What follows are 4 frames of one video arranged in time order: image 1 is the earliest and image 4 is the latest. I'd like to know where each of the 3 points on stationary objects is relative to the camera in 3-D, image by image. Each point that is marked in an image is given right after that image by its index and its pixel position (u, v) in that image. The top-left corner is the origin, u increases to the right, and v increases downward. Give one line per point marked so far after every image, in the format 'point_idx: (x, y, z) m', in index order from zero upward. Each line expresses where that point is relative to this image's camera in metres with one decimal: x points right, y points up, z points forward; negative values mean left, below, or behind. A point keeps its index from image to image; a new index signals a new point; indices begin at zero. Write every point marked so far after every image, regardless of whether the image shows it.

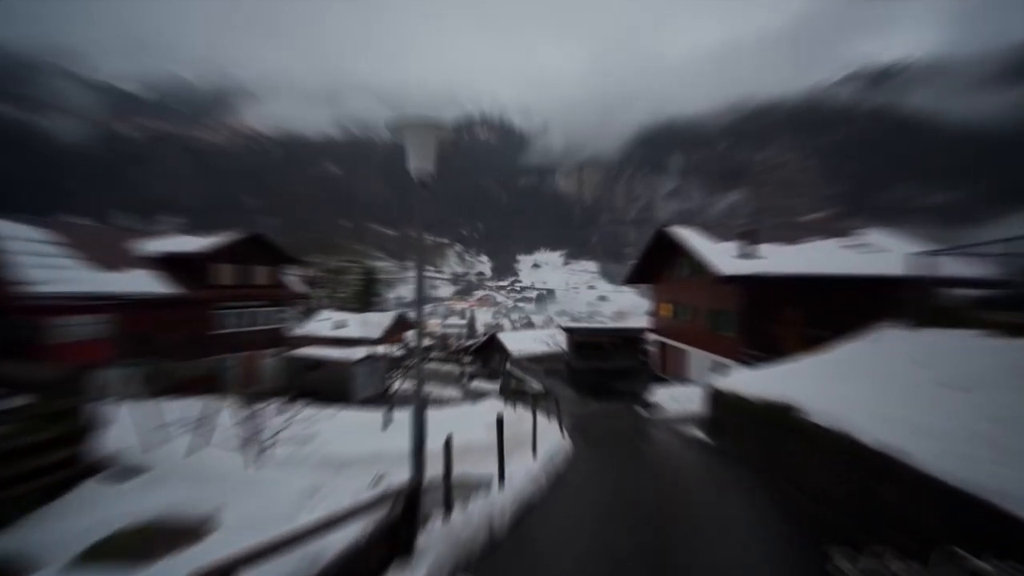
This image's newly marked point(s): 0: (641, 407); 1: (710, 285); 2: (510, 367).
0: (+2.5, -2.3, +9.5) m
1: (+3.9, +0.1, +9.6) m
2: (-0.1, -2.5, +15.4) m
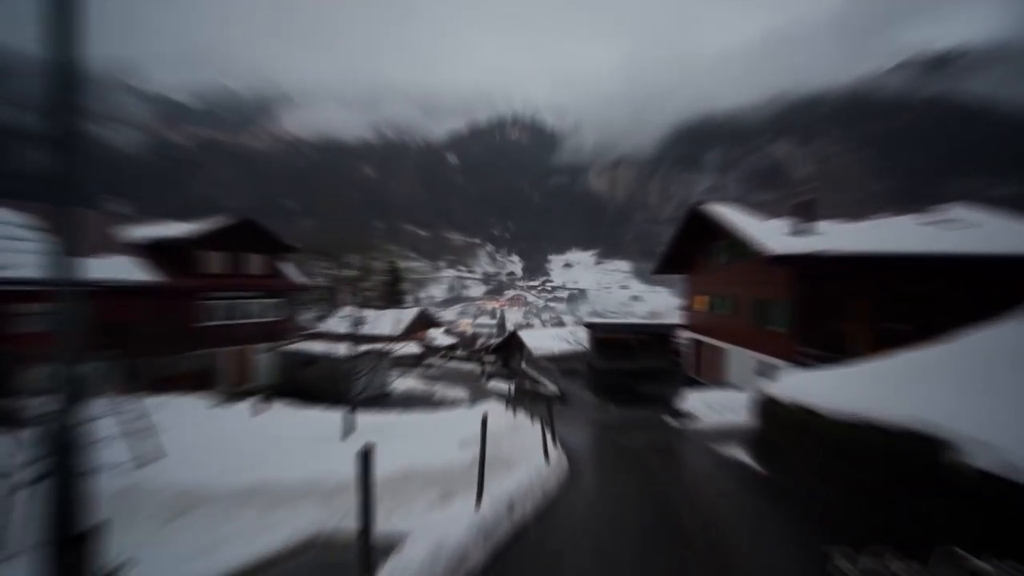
0: (+2.6, -2.2, +8.2) m
1: (+4.1, +0.3, +8.2) m
2: (+0.5, -2.3, +14.3) m
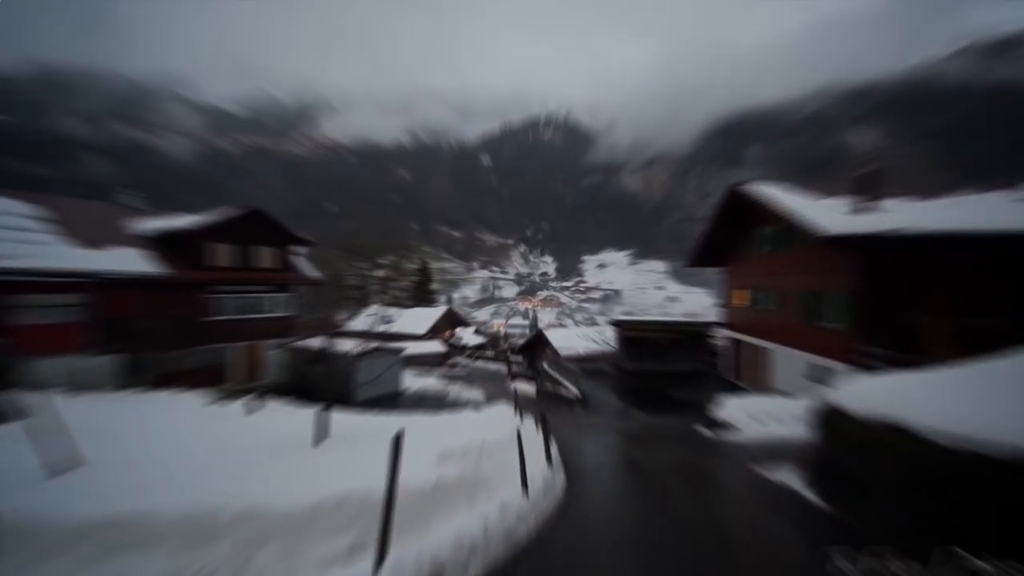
0: (+2.9, -2.0, +7.3) m
1: (+4.3, +0.4, +7.2) m
2: (+1.1, -2.2, +13.6) m
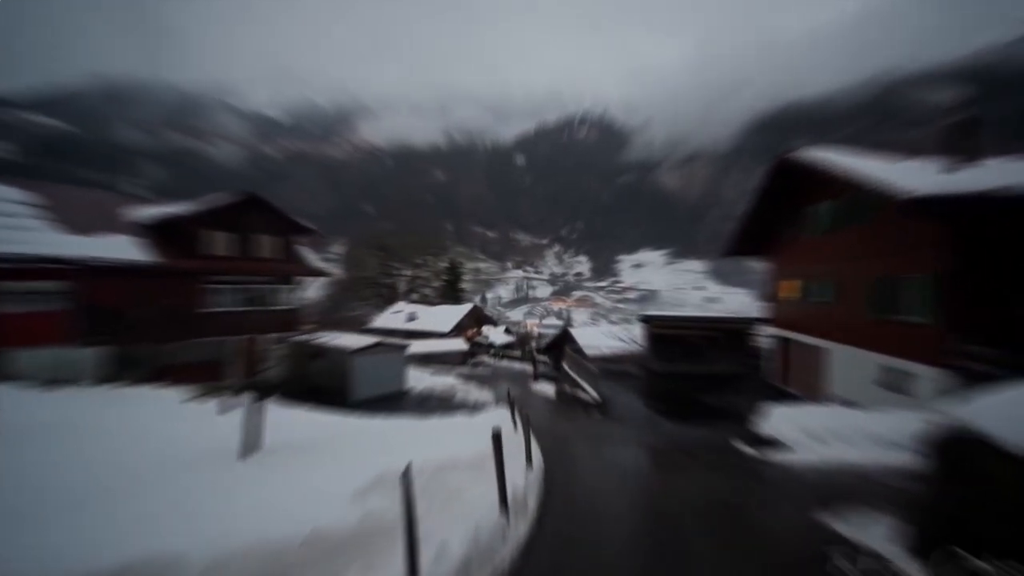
0: (+3.0, -1.9, +6.3) m
1: (+4.4, +0.6, +6.0) m
2: (+1.7, -2.1, +12.6) m
